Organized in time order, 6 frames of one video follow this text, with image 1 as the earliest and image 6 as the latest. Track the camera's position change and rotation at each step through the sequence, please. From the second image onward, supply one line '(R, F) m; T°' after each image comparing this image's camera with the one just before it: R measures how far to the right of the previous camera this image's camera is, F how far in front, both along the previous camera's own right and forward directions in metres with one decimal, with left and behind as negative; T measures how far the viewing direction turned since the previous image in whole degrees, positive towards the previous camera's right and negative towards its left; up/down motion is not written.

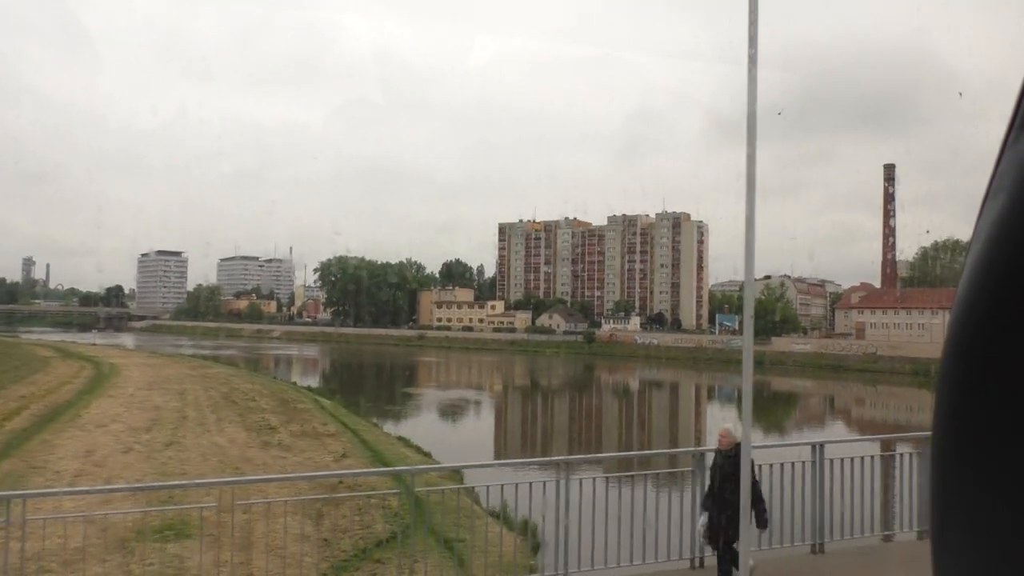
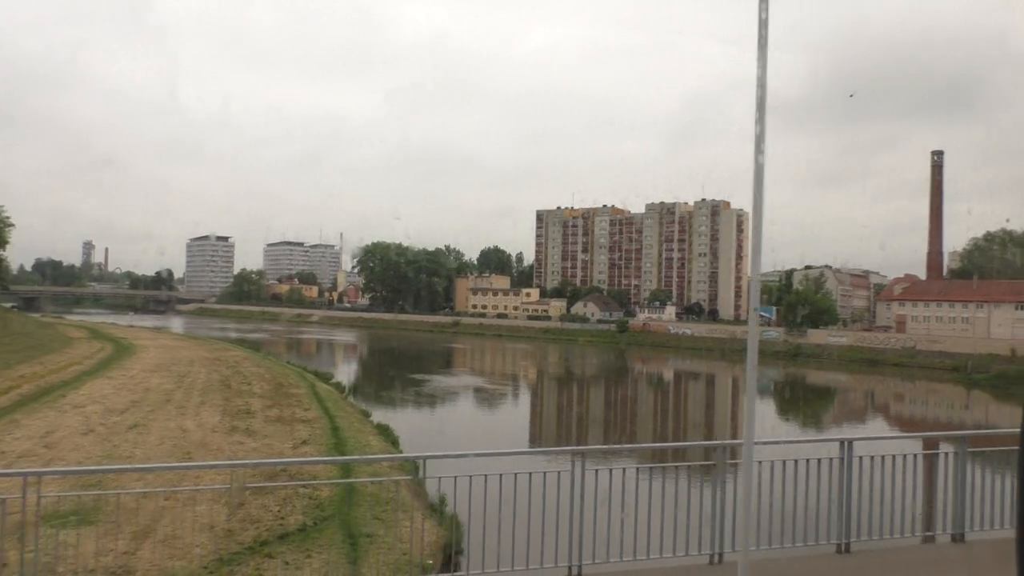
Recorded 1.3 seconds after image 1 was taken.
(+1.4, +0.5) m; -3°
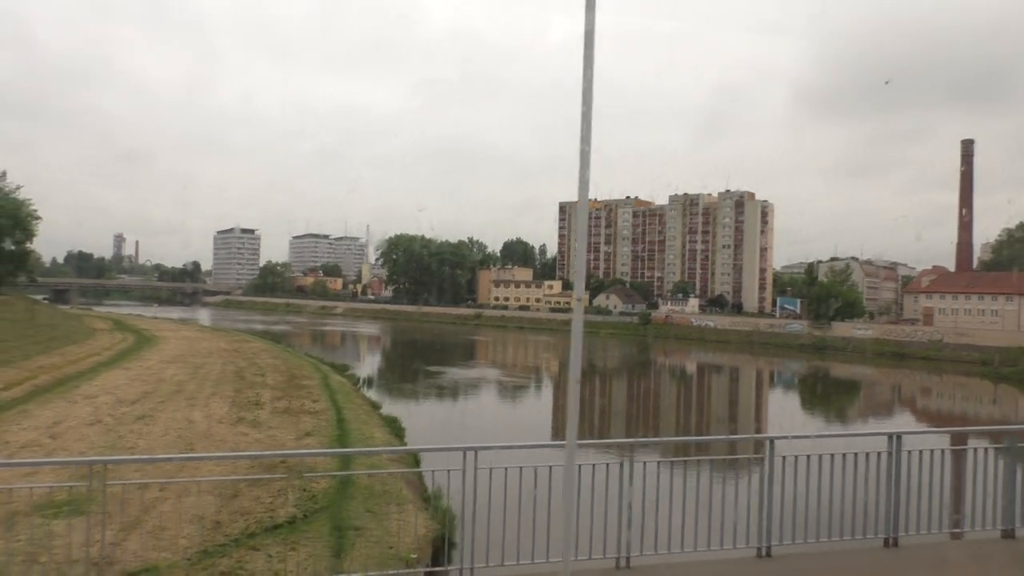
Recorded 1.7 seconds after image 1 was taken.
(+0.4, +0.1) m; -2°
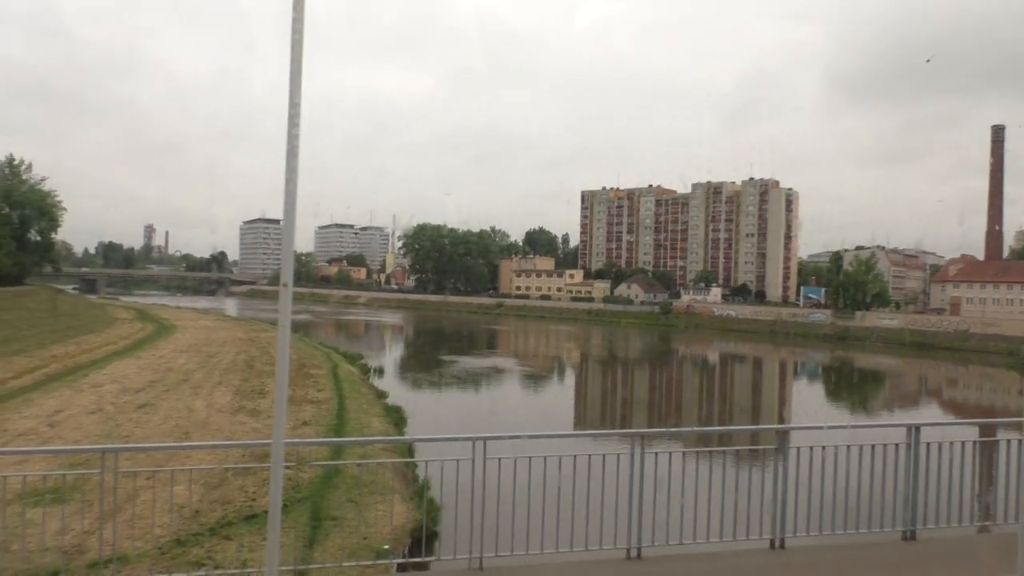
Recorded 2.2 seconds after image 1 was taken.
(+0.5, +0.1) m; -2°
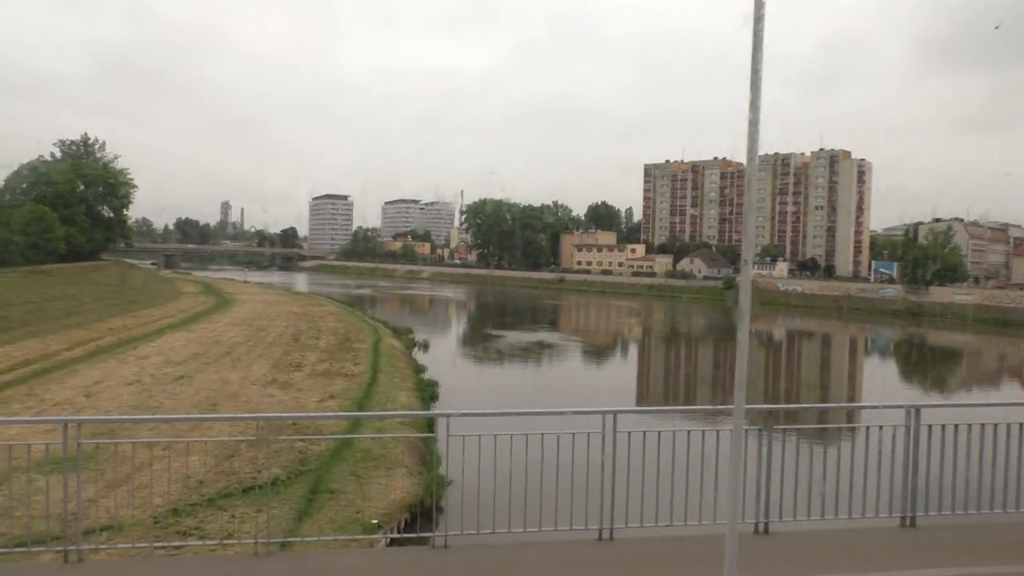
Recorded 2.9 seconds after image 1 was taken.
(+0.7, +0.2) m; -5°
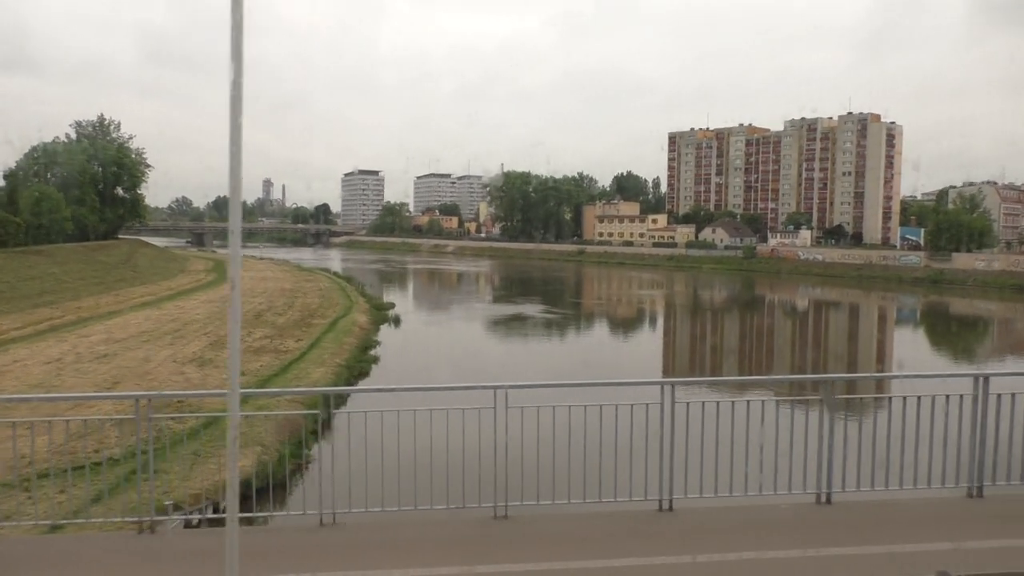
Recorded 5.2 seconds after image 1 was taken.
(+2.2, +0.4) m; -3°
